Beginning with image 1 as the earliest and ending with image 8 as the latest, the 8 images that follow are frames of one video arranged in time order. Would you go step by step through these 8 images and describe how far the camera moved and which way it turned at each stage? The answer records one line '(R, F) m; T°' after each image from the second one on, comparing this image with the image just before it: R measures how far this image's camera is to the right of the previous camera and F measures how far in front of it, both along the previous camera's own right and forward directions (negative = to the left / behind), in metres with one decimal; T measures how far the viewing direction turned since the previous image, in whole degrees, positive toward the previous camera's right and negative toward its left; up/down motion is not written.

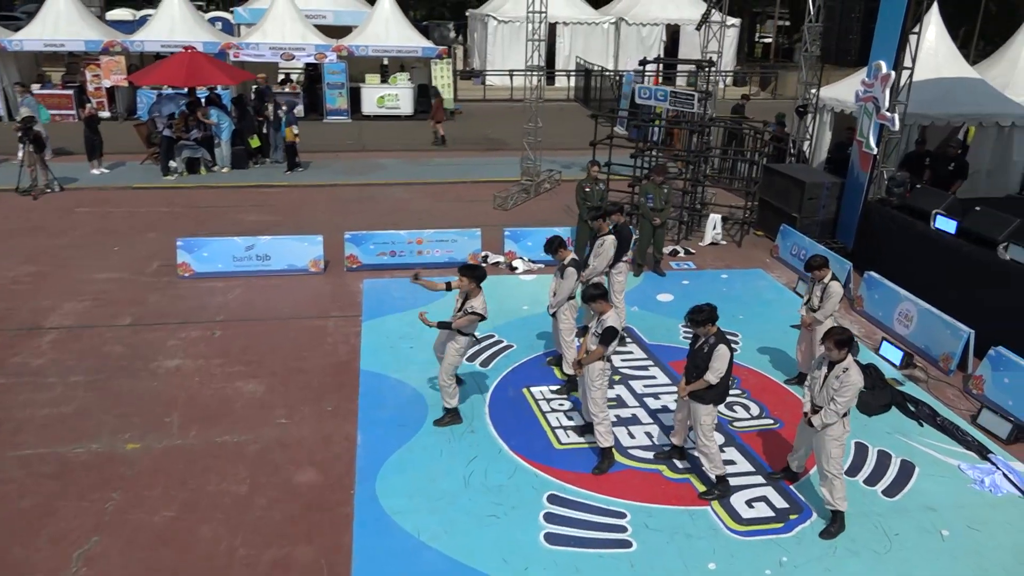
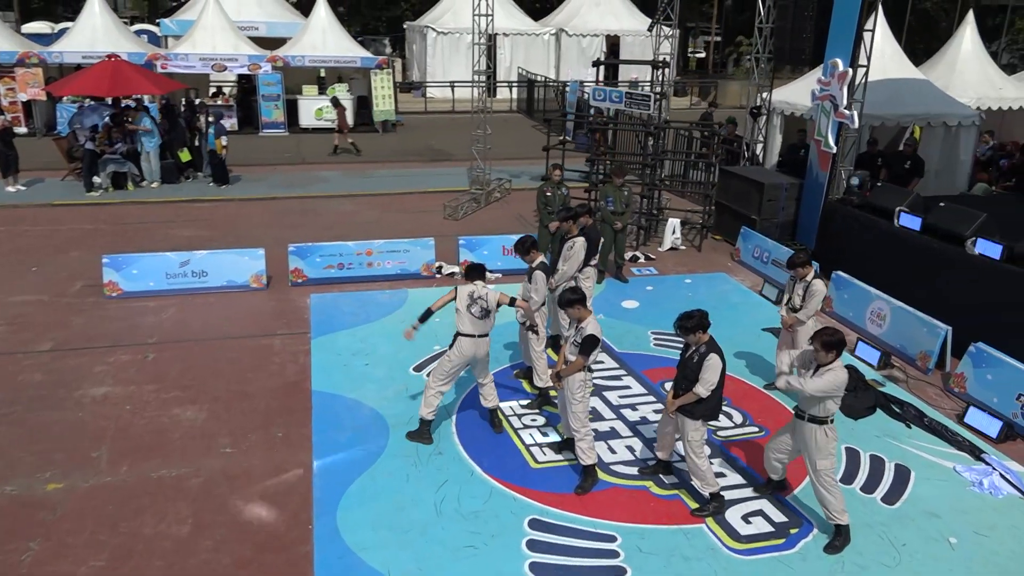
(-0.3, +0.7) m; +4°
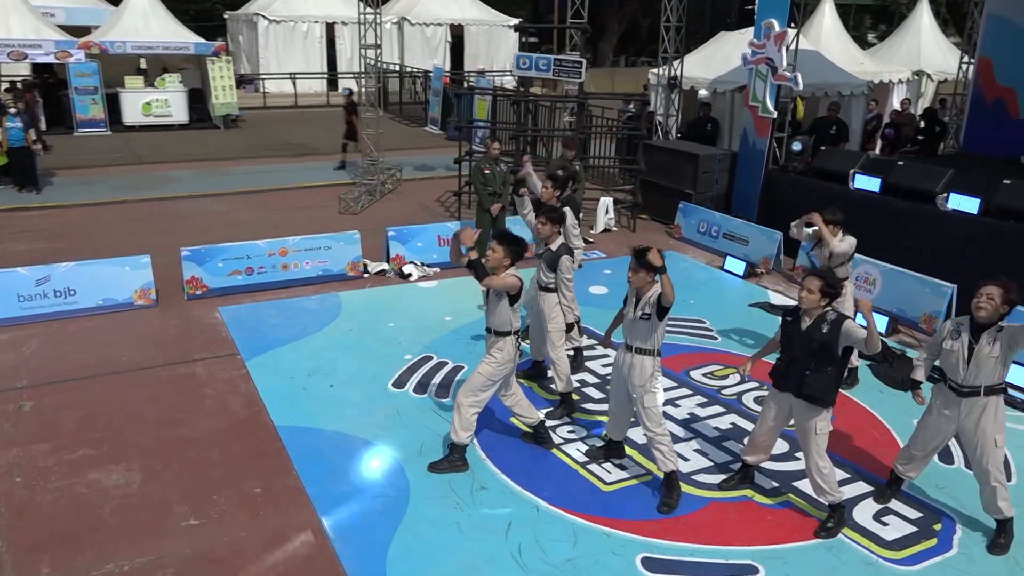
(-1.8, +1.9) m; +13°
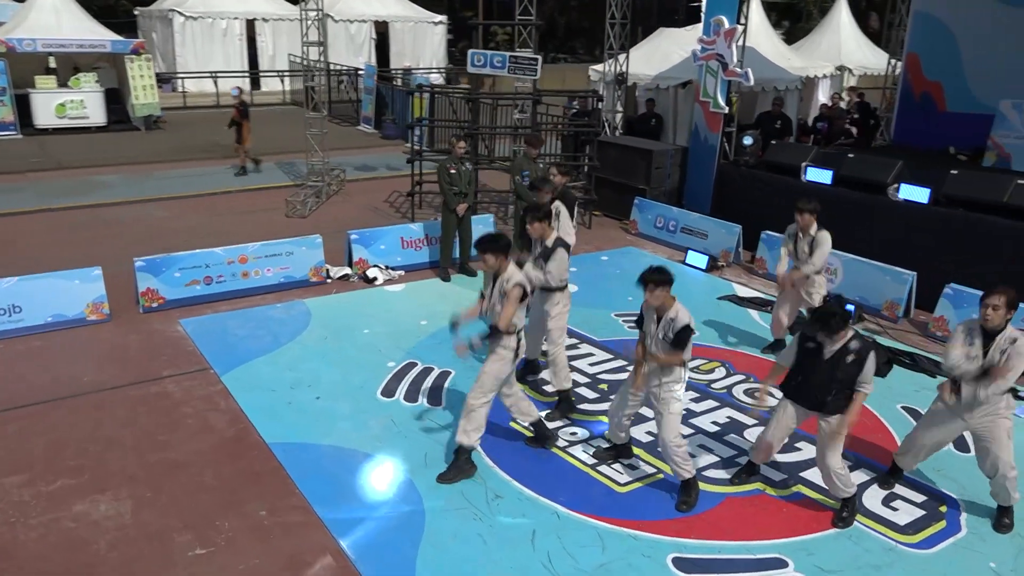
(-0.7, +0.2) m; +6°
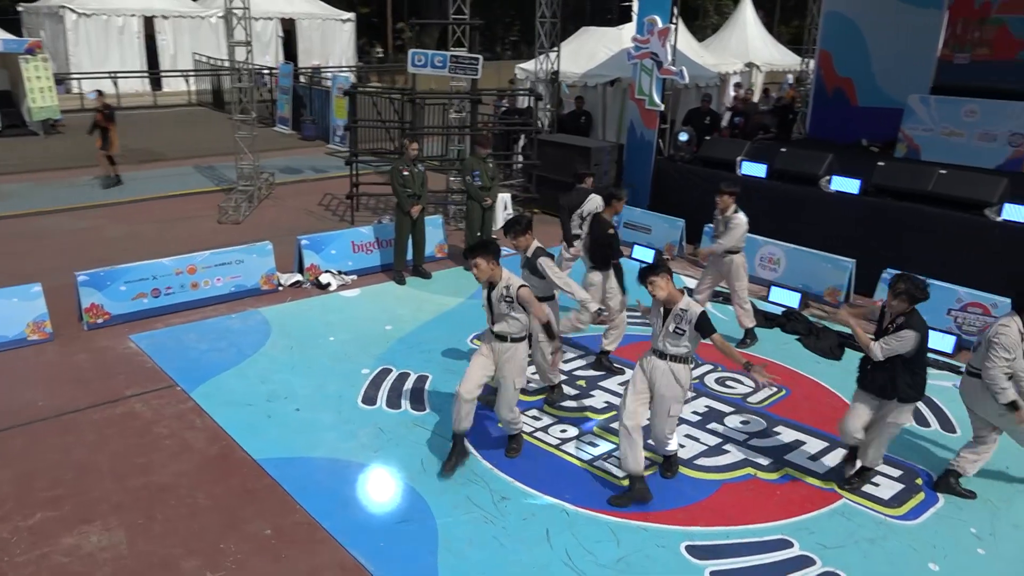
(-0.7, 0.0) m; +7°
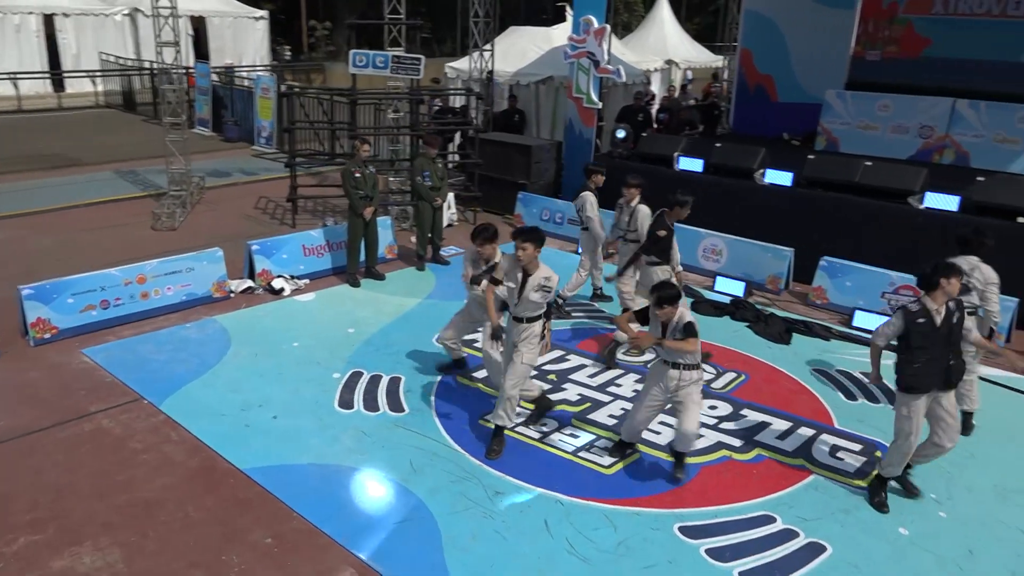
(-0.6, -0.1) m; +6°
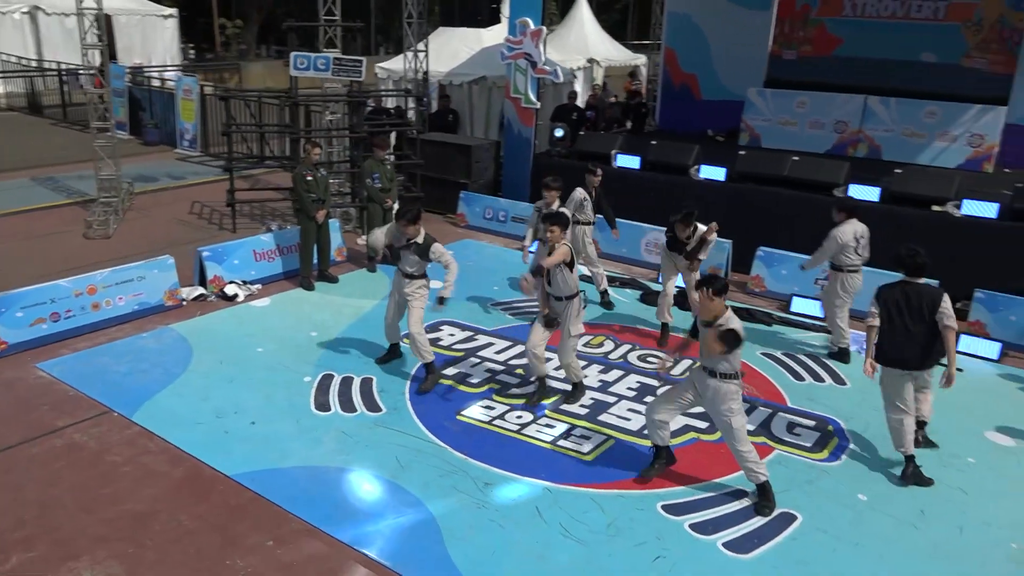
(-0.5, -0.2) m; +6°
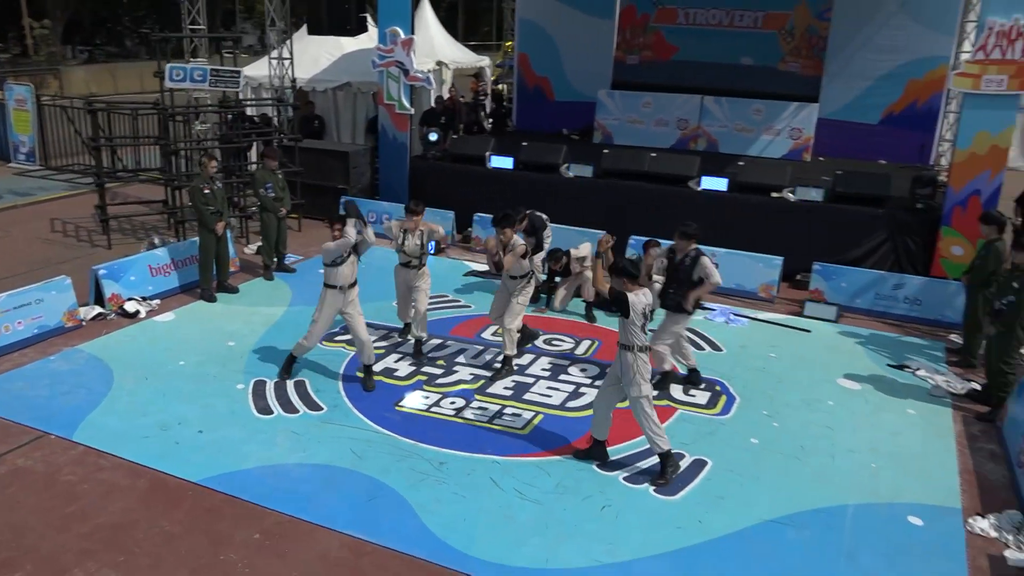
(-0.9, -0.6) m; +11°
